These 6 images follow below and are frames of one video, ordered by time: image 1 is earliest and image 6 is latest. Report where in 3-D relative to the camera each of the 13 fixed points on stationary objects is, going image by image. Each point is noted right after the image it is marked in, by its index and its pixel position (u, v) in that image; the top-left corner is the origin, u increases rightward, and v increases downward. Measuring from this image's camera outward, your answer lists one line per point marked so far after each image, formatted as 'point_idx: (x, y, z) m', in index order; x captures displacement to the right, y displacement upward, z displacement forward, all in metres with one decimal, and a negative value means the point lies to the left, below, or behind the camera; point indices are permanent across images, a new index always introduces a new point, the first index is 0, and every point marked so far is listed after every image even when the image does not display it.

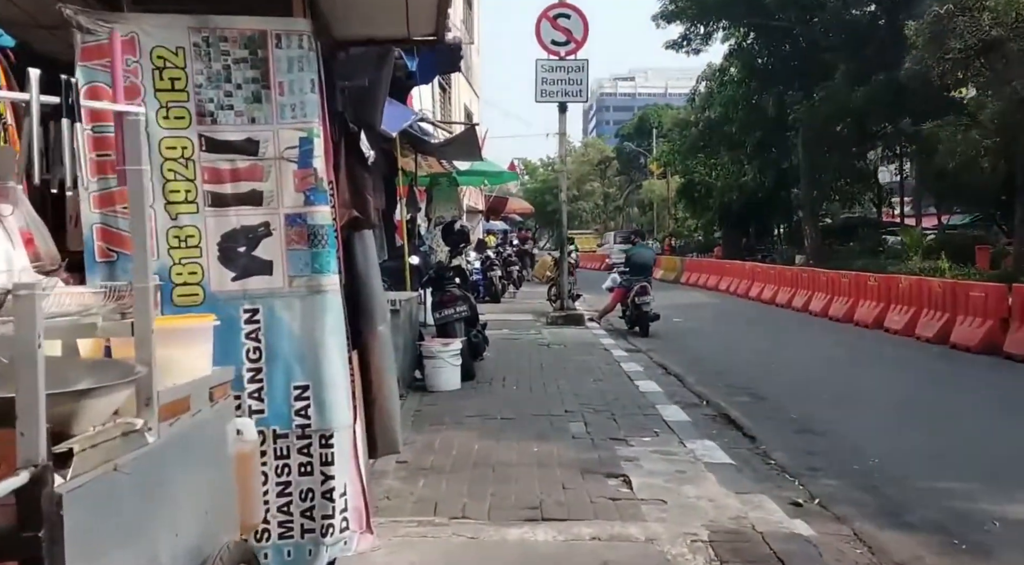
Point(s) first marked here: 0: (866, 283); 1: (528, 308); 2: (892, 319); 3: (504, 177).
0: (+4.9, 0.0, +13.0) m
1: (+0.3, -0.5, +17.0) m
2: (+4.8, -0.5, +12.0) m
3: (-0.1, +1.6, +14.0) m
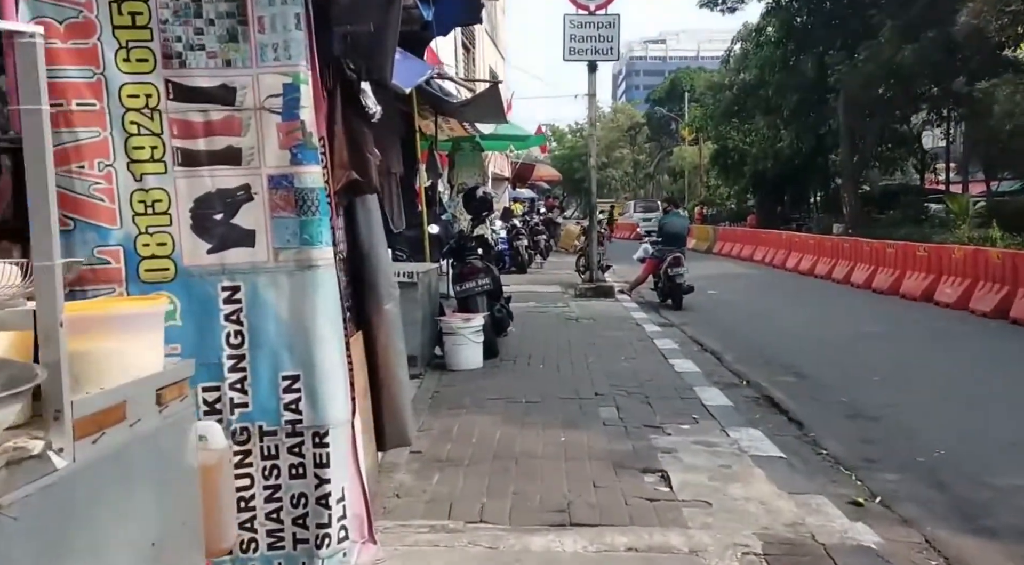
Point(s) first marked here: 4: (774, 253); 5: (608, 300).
0: (+5.2, +0.4, +12.4) m
1: (+0.8, 0.0, +16.4) m
2: (+5.1, -0.1, +11.3) m
3: (+0.3, +2.0, +13.4) m
4: (+5.8, +0.6, +20.8) m
5: (+1.3, -0.3, +12.9) m
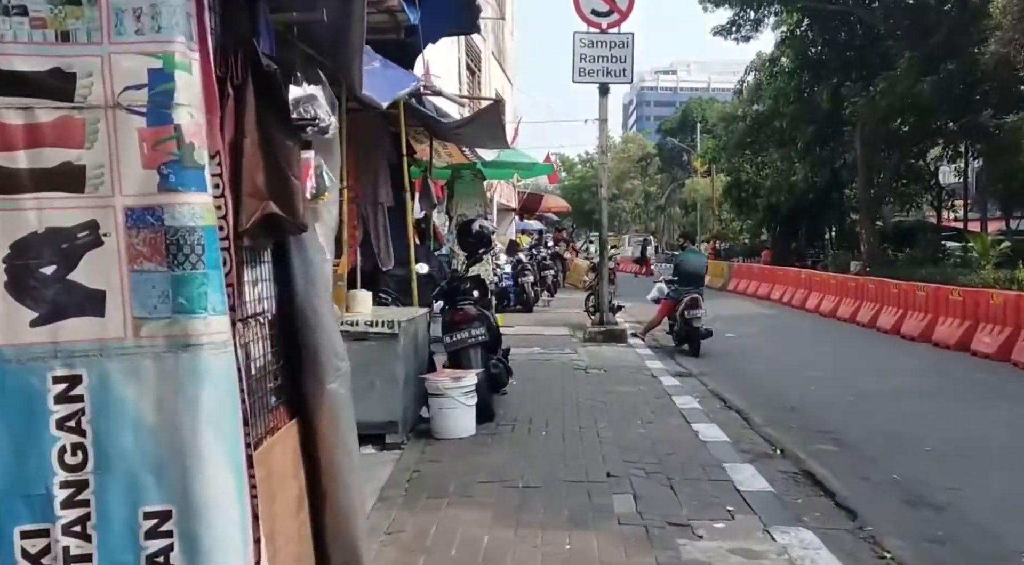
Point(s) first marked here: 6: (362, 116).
0: (+5.3, -0.2, +11.3) m
1: (+0.8, -0.6, +15.4) m
2: (+5.1, -0.6, +10.3) m
3: (+0.3, +1.5, +12.5) m
4: (+5.9, -0.2, +19.8) m
5: (+1.3, -0.8, +11.8) m
6: (-1.2, +1.3, +7.7) m
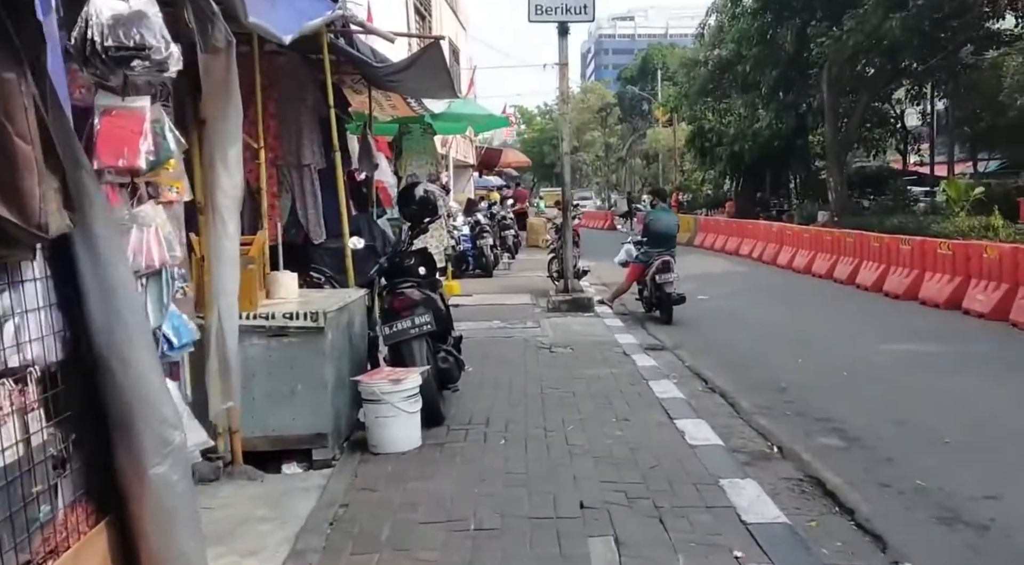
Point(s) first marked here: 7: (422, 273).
0: (+4.8, +0.3, +10.5) m
1: (+0.2, 0.0, +14.5) m
2: (+4.7, -0.2, +9.5) m
3: (-0.3, +1.9, +11.4) m
4: (+5.1, +0.7, +19.0) m
5: (+0.8, -0.4, +10.9) m
6: (-1.6, +1.5, +6.5) m
7: (-0.6, +0.1, +6.3) m
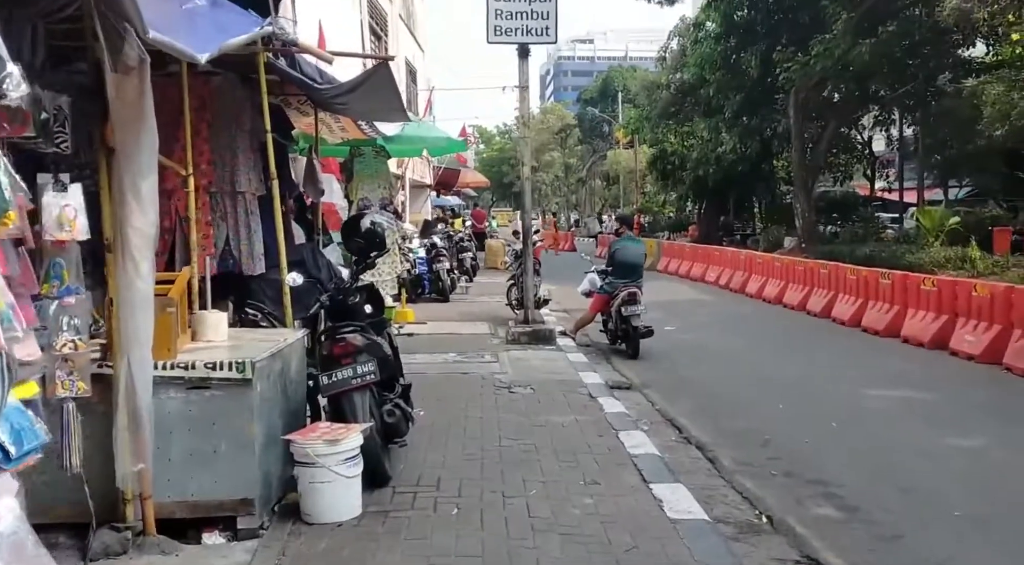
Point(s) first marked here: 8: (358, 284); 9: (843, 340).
0: (+4.3, 0.0, +10.1) m
1: (-0.4, -0.4, +13.8) m
2: (+4.3, -0.5, +9.1) m
3: (-0.7, +1.6, +10.8) m
4: (+4.3, +0.2, +18.6) m
5: (+0.4, -0.7, +10.3) m
6: (-1.8, +1.3, +5.9) m
7: (-0.8, -0.2, +5.7) m
8: (-0.9, 0.0, +5.7) m
9: (+3.9, -0.7, +11.5) m
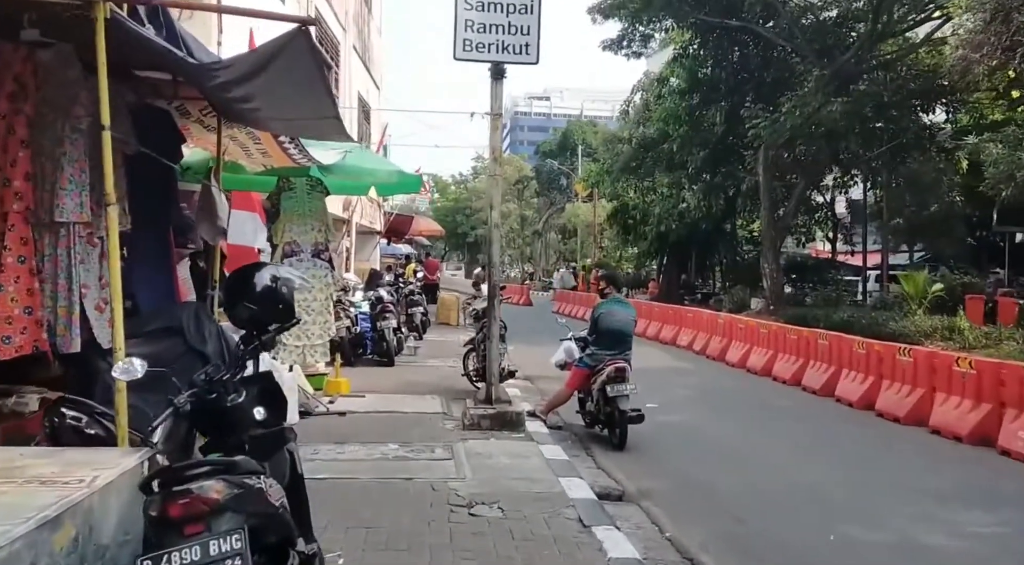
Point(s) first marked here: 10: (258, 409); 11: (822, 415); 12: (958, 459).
0: (+4.0, -0.7, +8.3) m
1: (-1.0, -1.2, +11.7) m
2: (+4.0, -1.2, +7.2) m
3: (-1.0, +1.0, +8.8) m
4: (+3.5, -1.0, +16.7) m
5: (0.0, -1.3, +8.3) m
6: (-1.9, +0.9, +3.8) m
7: (-0.9, -0.5, +3.6) m
8: (-1.0, -0.3, +3.6) m
9: (+3.5, -1.5, +9.6) m
10: (-1.0, -0.5, +3.6) m
11: (+3.5, -1.5, +10.6) m
12: (+3.9, -1.5, +8.2) m
